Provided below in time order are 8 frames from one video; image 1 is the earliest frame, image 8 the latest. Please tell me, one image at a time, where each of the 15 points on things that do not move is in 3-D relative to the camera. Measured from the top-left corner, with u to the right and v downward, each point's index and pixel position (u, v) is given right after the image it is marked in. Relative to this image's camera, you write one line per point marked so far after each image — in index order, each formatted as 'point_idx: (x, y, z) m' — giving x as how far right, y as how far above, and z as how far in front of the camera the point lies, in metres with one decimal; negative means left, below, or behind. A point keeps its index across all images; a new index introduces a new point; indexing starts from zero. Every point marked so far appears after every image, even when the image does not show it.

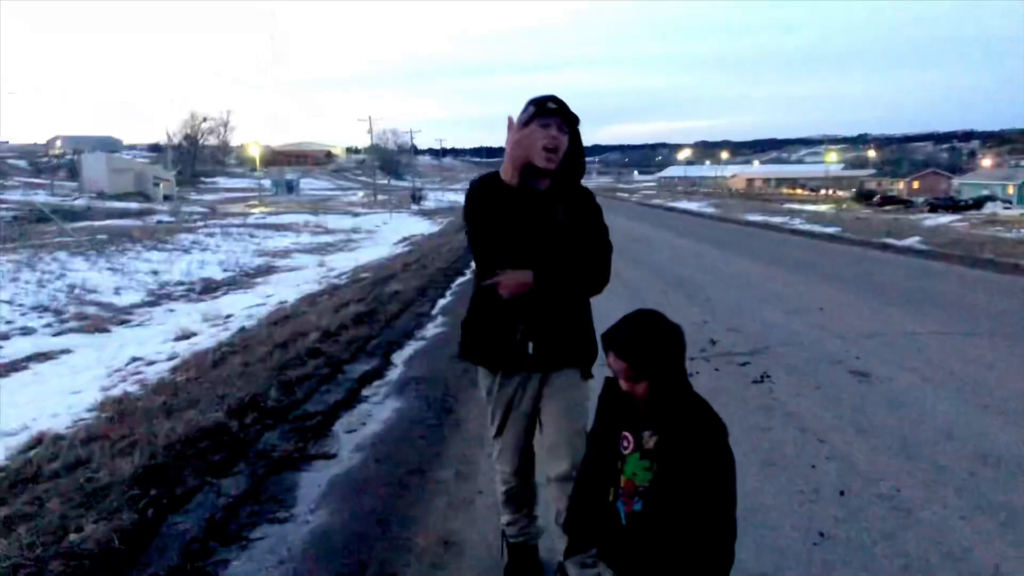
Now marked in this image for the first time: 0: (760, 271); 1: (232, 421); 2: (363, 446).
0: (+5.2, +0.4, +19.6) m
1: (-1.7, -0.8, +5.8) m
2: (-0.8, -0.9, +5.4) m
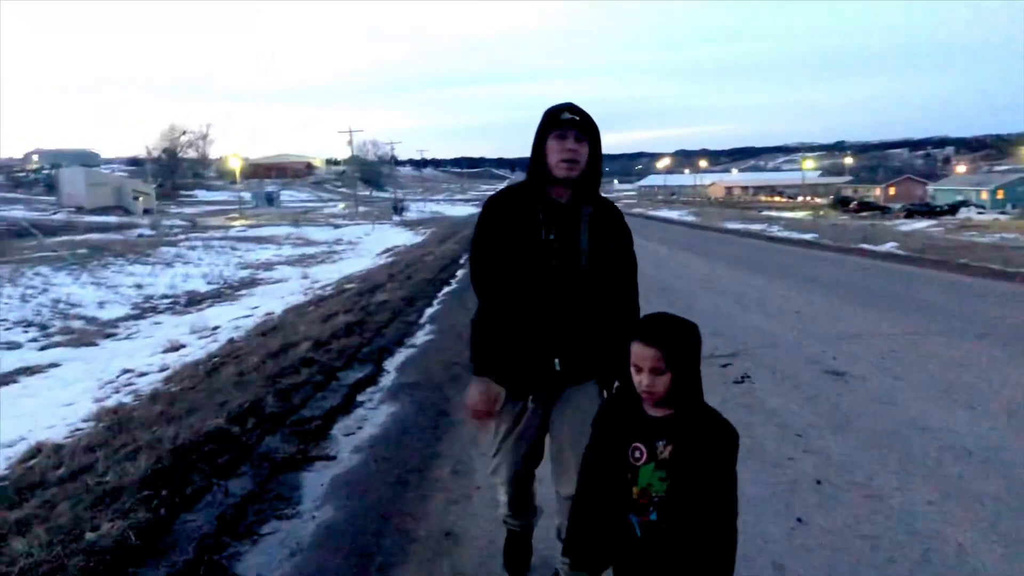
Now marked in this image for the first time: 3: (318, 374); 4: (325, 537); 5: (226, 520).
0: (+4.9, +0.3, +19.9) m
1: (-1.7, -0.9, +6.0) m
2: (-0.9, -0.9, +5.6) m
3: (-1.6, -0.7, +8.0) m
4: (-0.8, -1.0, +4.1) m
5: (-1.3, -1.0, +4.3) m
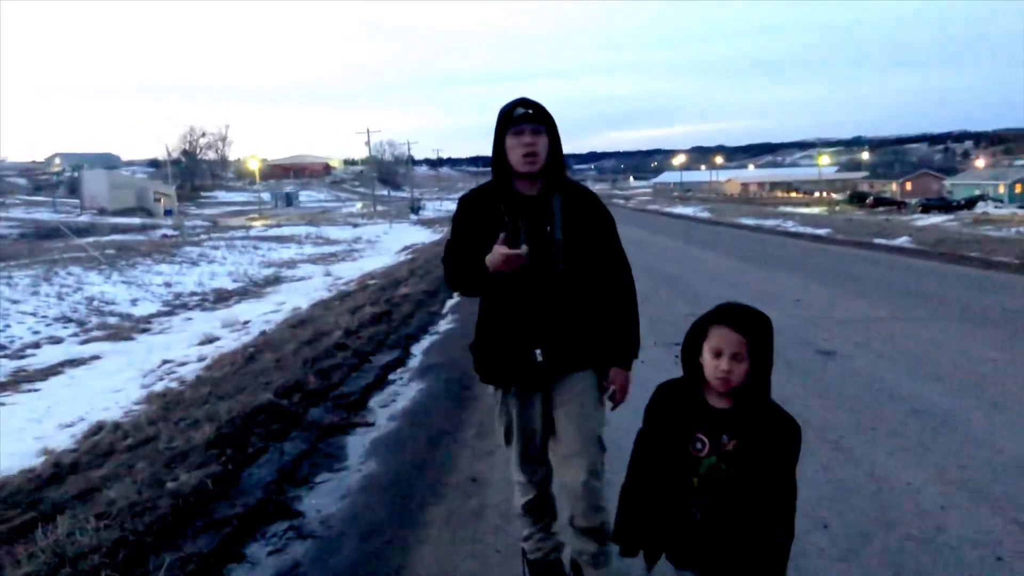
0: (+5.2, +0.4, +20.5) m
1: (-1.6, -0.8, +6.7) m
2: (-0.8, -0.8, +6.3) m
3: (-1.5, -0.6, +8.7) m
4: (-0.7, -1.0, +4.7) m
5: (-1.2, -1.0, +5.0) m
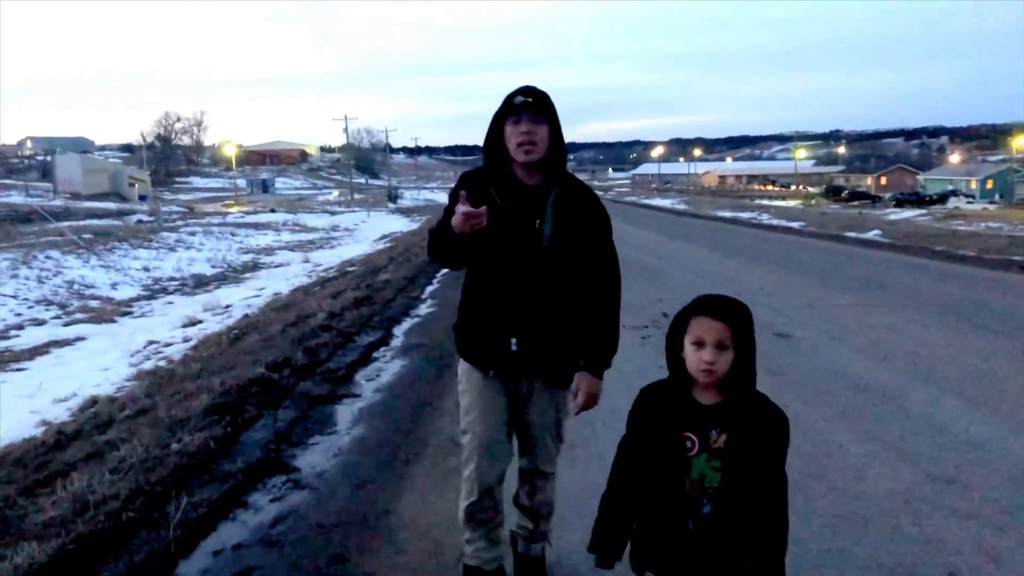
0: (+4.7, +0.6, +21.1) m
1: (-1.8, -0.6, +7.1) m
2: (-0.9, -0.7, +6.7) m
3: (-1.7, -0.5, +9.1) m
4: (-0.8, -0.9, +5.2) m
5: (-1.3, -0.8, +5.4) m
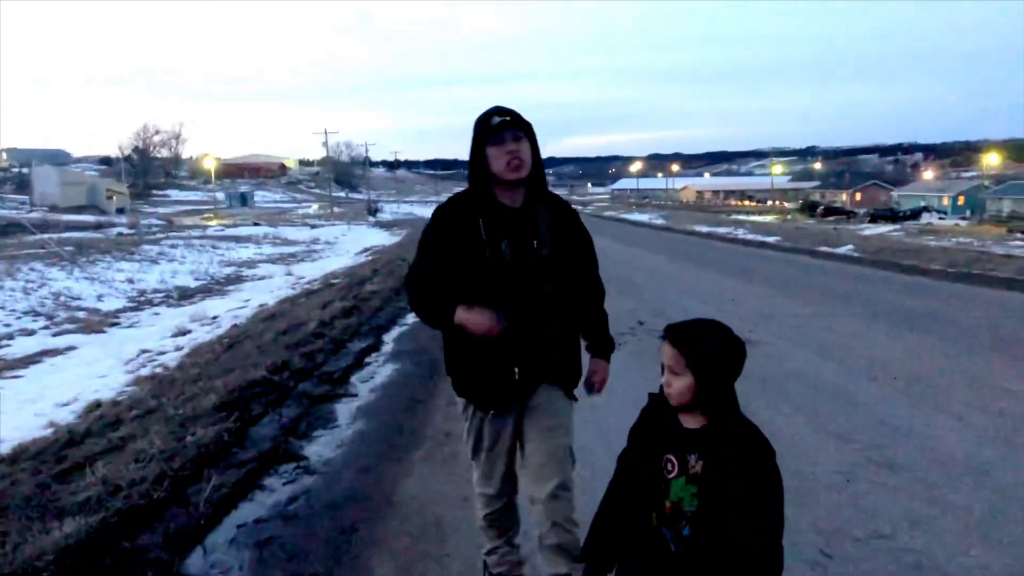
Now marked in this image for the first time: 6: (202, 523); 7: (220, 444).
0: (+4.3, +0.3, +21.7) m
1: (-1.9, -0.7, +7.6) m
2: (-1.0, -0.8, +7.2) m
3: (-1.8, -0.6, +9.6) m
4: (-0.9, -0.9, +5.7) m
5: (-1.4, -0.9, +5.9) m
6: (-1.4, -1.0, +4.2) m
7: (-1.7, -0.9, +5.4) m
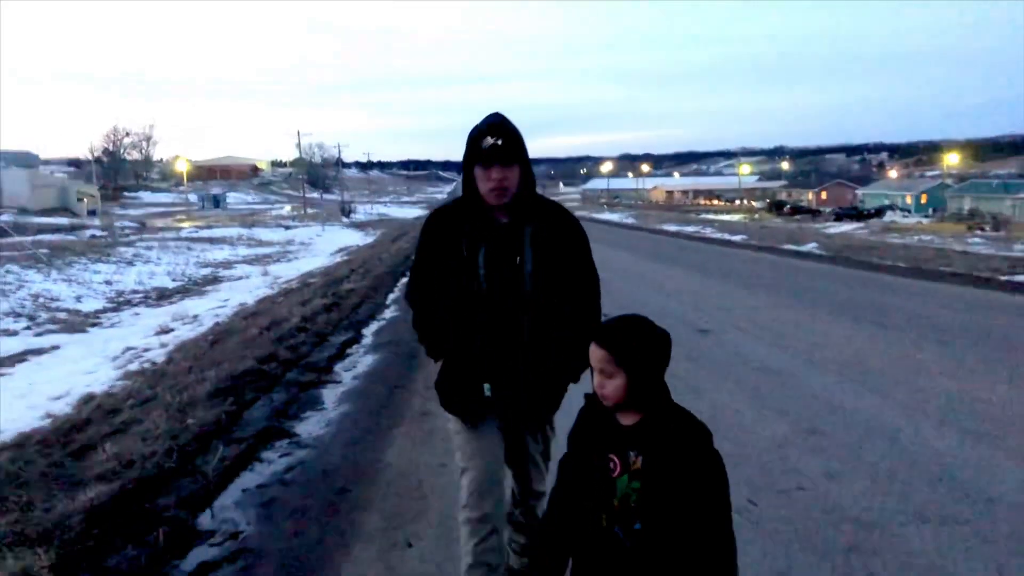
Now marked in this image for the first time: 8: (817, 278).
0: (+3.7, +0.4, +22.4) m
1: (-2.1, -0.7, +8.1) m
2: (-1.3, -0.7, +7.8) m
3: (-2.1, -0.5, +10.1) m
4: (-1.1, -0.9, +6.3) m
5: (-1.6, -0.8, +6.4) m
6: (-1.5, -1.0, +4.7) m
7: (-1.8, -0.9, +5.9) m
8: (+6.3, +0.2, +19.7) m
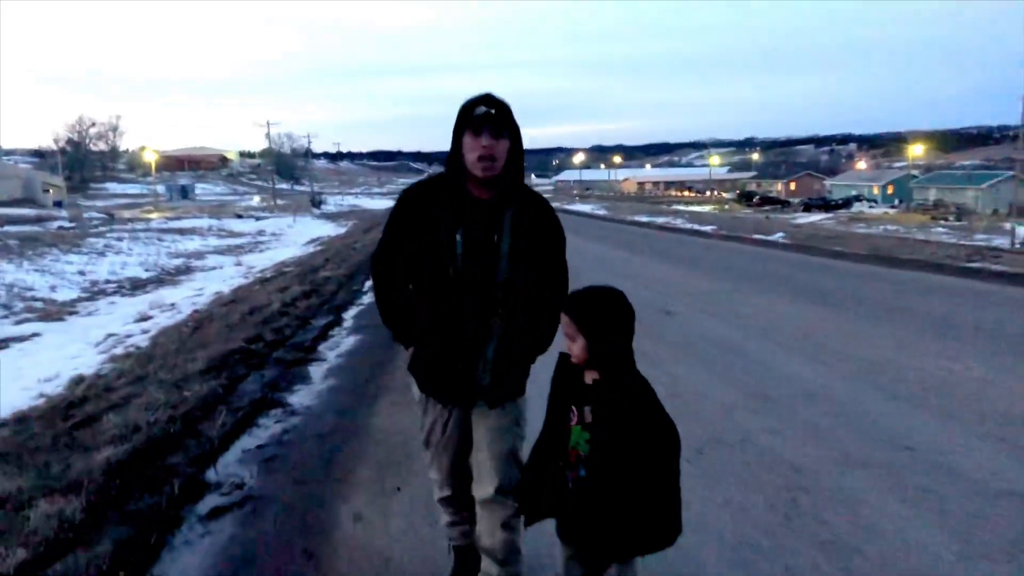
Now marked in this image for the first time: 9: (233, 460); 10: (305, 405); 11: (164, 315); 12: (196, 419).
0: (+3.0, +0.7, +23.0) m
1: (-2.4, -0.5, +8.6) m
2: (-1.5, -0.6, +8.2) m
3: (-2.4, -0.4, +10.6) m
4: (-1.3, -0.7, +6.7) m
5: (-1.8, -0.7, +6.9) m
6: (-1.6, -0.9, +5.2) m
7: (-2.0, -0.7, +6.4) m
8: (+5.7, +0.5, +20.4) m
9: (-1.5, -0.9, +5.1) m
10: (-1.4, -0.8, +6.2) m
11: (-6.2, -0.5, +16.8) m
12: (-1.9, -0.8, +5.7) m
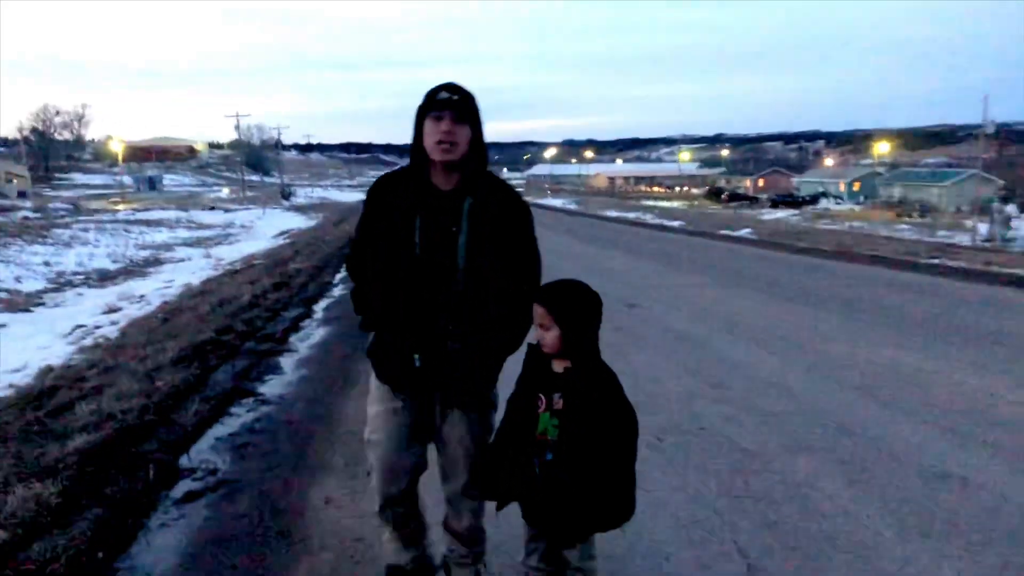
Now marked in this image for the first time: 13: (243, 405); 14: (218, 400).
0: (+2.3, +0.8, +23.3) m
1: (-2.7, -0.5, +8.7) m
2: (-1.8, -0.5, +8.4) m
3: (-2.8, -0.3, +10.6) m
4: (-1.5, -0.7, +6.9) m
5: (-2.0, -0.6, +7.0) m
6: (-1.8, -0.8, +5.3) m
7: (-2.2, -0.7, +6.5) m
8: (+5.1, +0.6, +20.7) m
9: (-1.7, -0.9, +5.2) m
10: (-1.6, -0.7, +6.4) m
11: (-6.7, -0.3, +16.8) m
12: (-2.1, -0.8, +5.8) m
13: (-1.7, -0.8, +6.1) m
14: (-1.9, -0.7, +6.1) m
